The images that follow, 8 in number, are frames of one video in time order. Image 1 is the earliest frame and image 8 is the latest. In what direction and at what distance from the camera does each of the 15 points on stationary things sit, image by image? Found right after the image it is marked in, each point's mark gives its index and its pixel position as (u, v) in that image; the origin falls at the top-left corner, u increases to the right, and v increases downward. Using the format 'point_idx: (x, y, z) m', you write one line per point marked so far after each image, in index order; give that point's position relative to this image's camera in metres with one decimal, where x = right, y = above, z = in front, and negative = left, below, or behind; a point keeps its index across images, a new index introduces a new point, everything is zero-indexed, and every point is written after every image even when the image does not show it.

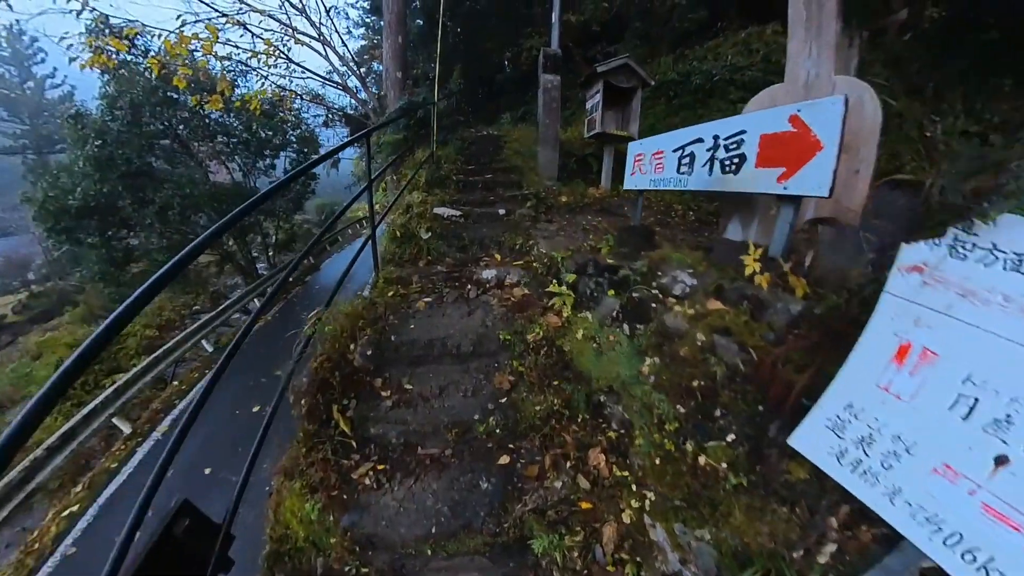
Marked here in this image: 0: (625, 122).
0: (+1.2, +1.8, +4.9) m
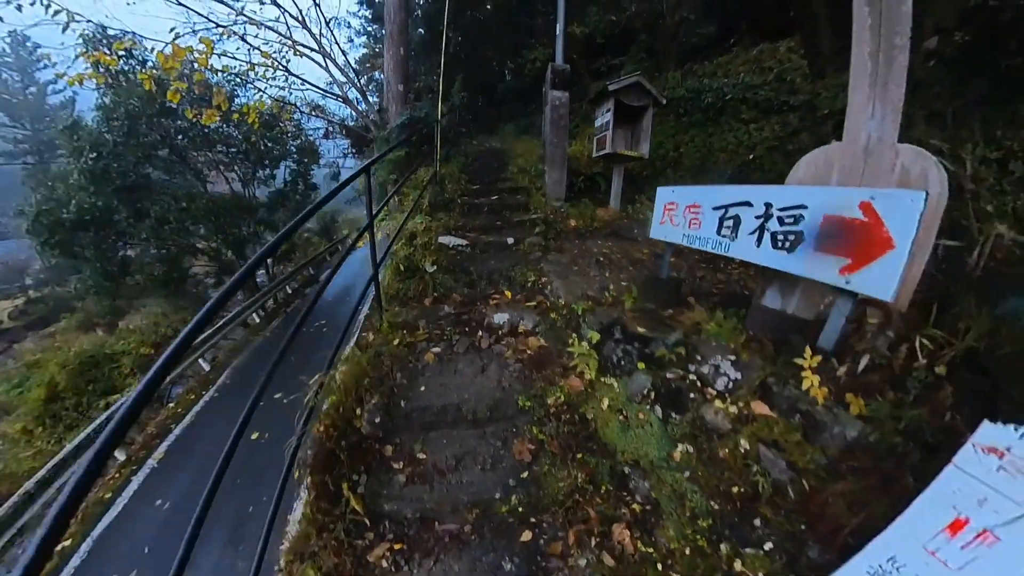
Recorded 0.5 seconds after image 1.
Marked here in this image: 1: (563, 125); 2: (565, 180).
0: (+1.3, +1.5, +4.8) m
1: (+0.5, +1.6, +4.7) m
2: (+0.6, +1.1, +4.8) m
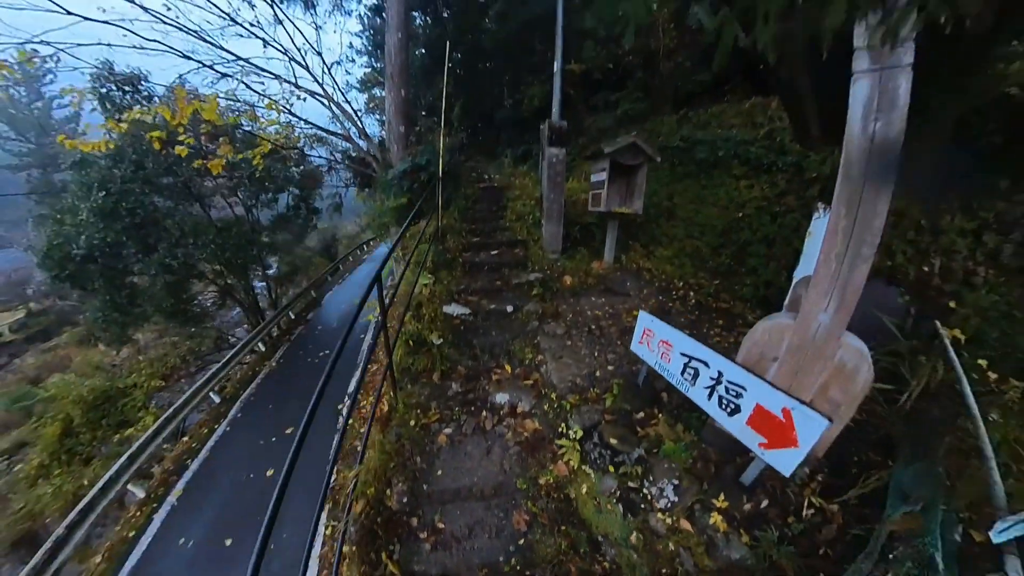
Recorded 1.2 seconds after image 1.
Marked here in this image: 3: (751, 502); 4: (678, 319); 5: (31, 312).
0: (+1.3, +1.0, +5.0) m
1: (+0.5, +1.1, +4.9) m
2: (+0.5, +0.6, +5.0) m
3: (+1.3, -1.1, +2.4) m
4: (+1.7, -0.3, +4.6) m
5: (-17.7, -0.8, +17.1) m
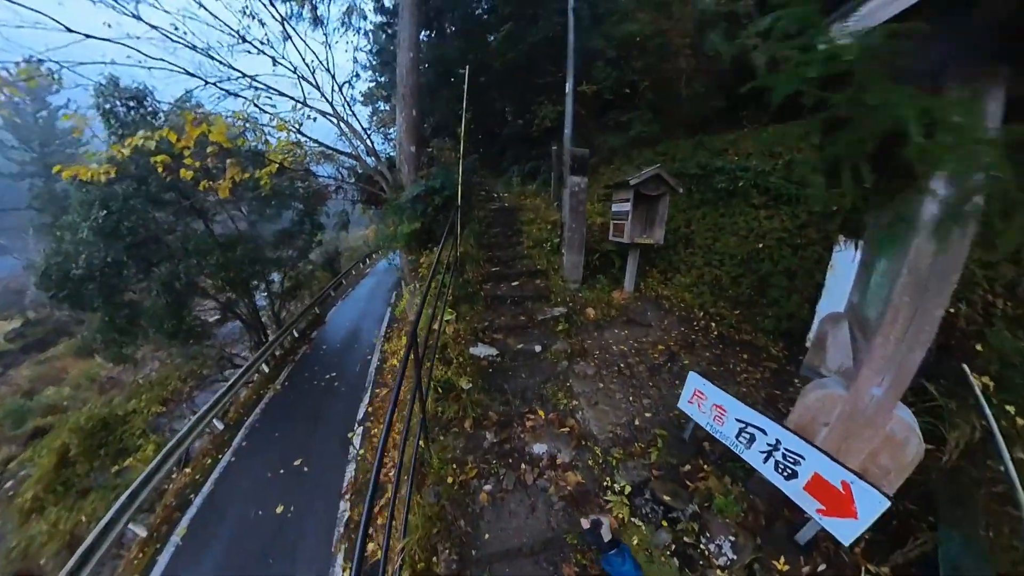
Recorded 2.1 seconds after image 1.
0: (+1.5, +0.7, +5.0) m
1: (+0.7, +0.8, +4.9) m
2: (+0.8, +0.3, +4.9) m
3: (+1.5, -1.4, +2.3) m
4: (+1.9, -0.6, +4.5) m
5: (-17.6, -1.3, +16.8) m
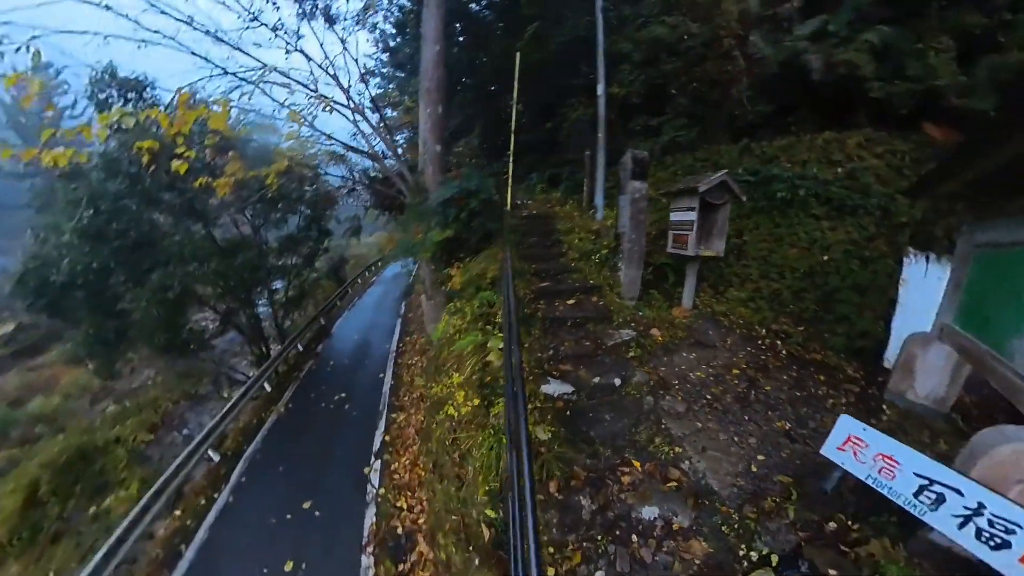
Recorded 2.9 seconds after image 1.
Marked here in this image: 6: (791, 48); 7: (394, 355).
0: (+2.0, +0.5, +4.5) m
1: (+1.2, +0.6, +4.4) m
2: (+1.2, +0.1, +4.5) m
3: (+2.0, -1.5, +1.8) m
4: (+2.3, -0.8, +4.0) m
5: (-17.3, -1.4, +16.1) m
6: (+3.9, +3.3, +6.5) m
7: (-2.8, -1.6, +11.1) m
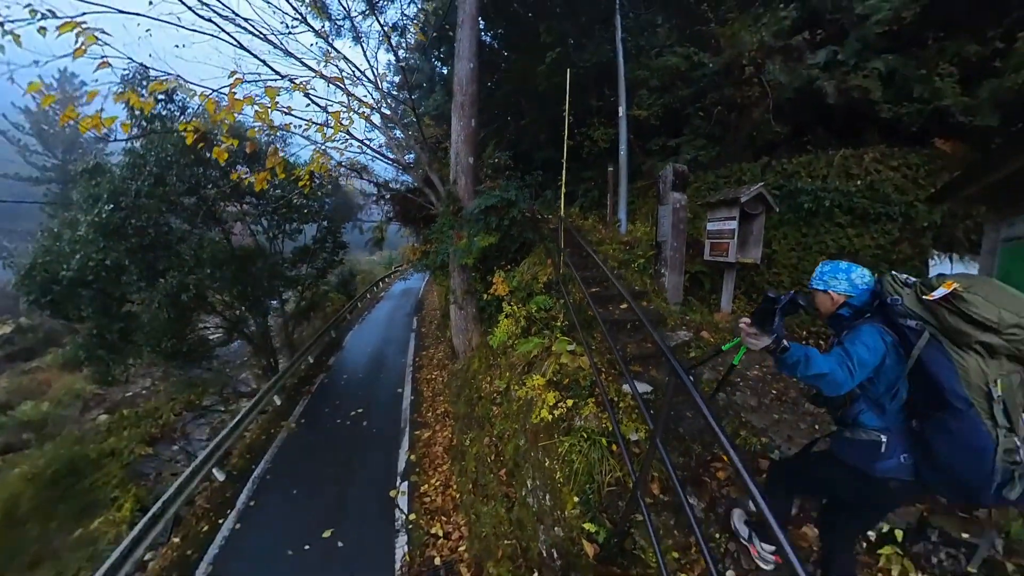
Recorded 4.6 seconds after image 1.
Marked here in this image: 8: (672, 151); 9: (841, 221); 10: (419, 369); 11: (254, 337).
0: (+2.4, +0.4, +4.7) m
1: (+1.7, +0.6, +4.6) m
2: (+1.7, +0.1, +4.6) m
3: (+2.5, -1.4, +1.9) m
4: (+2.8, -0.8, +4.2) m
5: (-17.0, -2.1, +15.8) m
6: (+4.3, +3.1, +6.8) m
7: (-2.5, -1.9, +11.1) m
8: (+3.1, +2.7, +9.0) m
9: (+4.1, +0.8, +5.7) m
10: (-2.2, -1.9, +11.0) m
11: (-6.6, -1.2, +12.0) m
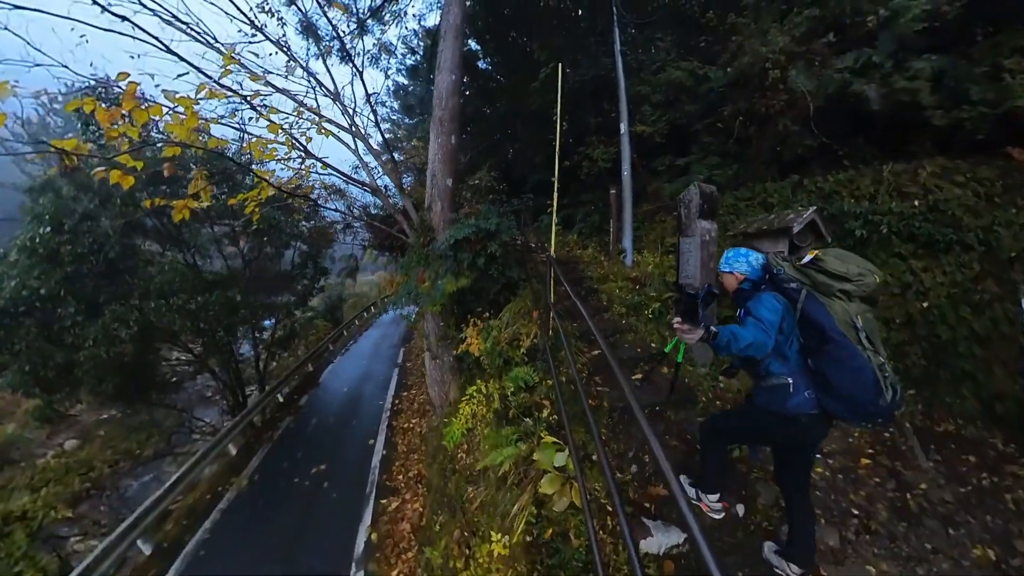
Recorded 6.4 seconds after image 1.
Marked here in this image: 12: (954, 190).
0: (+2.2, 0.0, +3.6) m
1: (+1.5, +0.2, +3.5) m
2: (+1.5, -0.4, +3.5) m
3: (+2.3, -1.7, +0.7) m
4: (+2.6, -1.2, +3.0) m
5: (-17.2, -3.2, +14.6) m
6: (+4.1, +2.6, +5.8) m
7: (-2.6, -2.7, +9.9) m
8: (+2.9, +2.0, +8.0) m
9: (+3.9, +0.3, +4.6) m
10: (-2.4, -2.7, +9.8) m
11: (-6.8, -2.0, +10.8) m
12: (+4.2, +1.0, +4.4) m
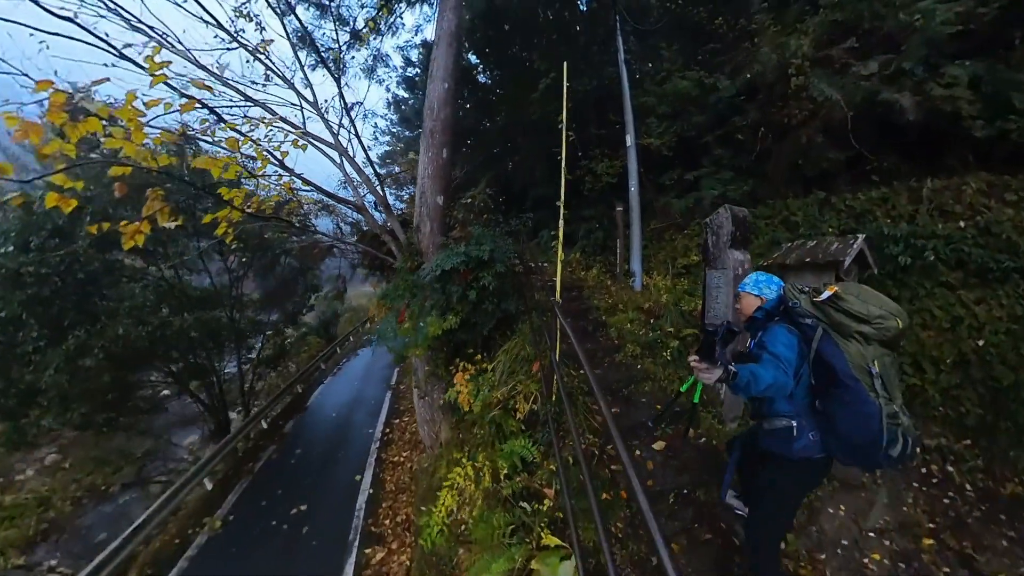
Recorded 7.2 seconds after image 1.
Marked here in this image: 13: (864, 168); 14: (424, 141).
0: (+2.2, -0.3, +3.0) m
1: (+1.5, -0.1, +2.9) m
2: (+1.5, -0.7, +2.9) m
3: (+2.3, -1.9, +0.1) m
4: (+2.6, -1.5, +2.4) m
5: (-17.2, -3.7, +14.0) m
6: (+4.1, +2.3, +5.3) m
7: (-2.7, -3.1, +9.2) m
8: (+2.9, +1.7, +7.5) m
9: (+3.8, +0.1, +4.1) m
10: (-2.4, -3.1, +9.1) m
11: (-6.8, -2.5, +10.2) m
12: (+4.2, +0.7, +3.8) m
13: (+4.5, +1.5, +5.9) m
14: (-1.1, +1.7, +5.6) m
